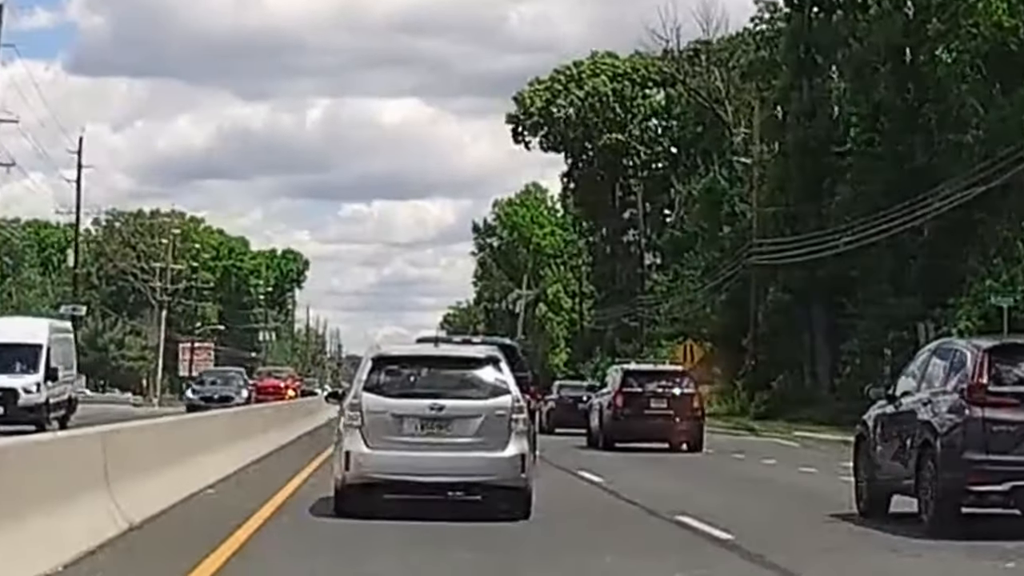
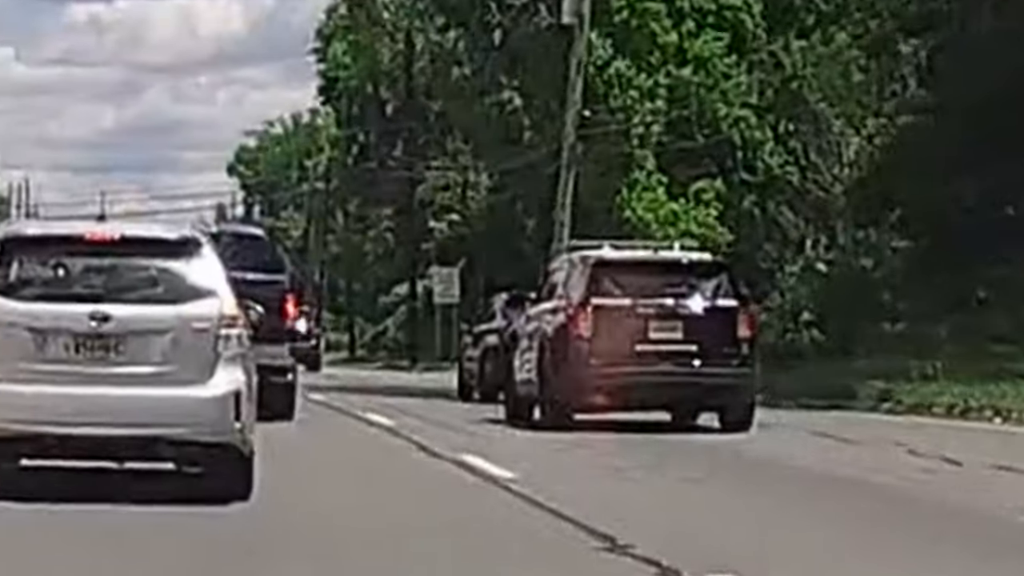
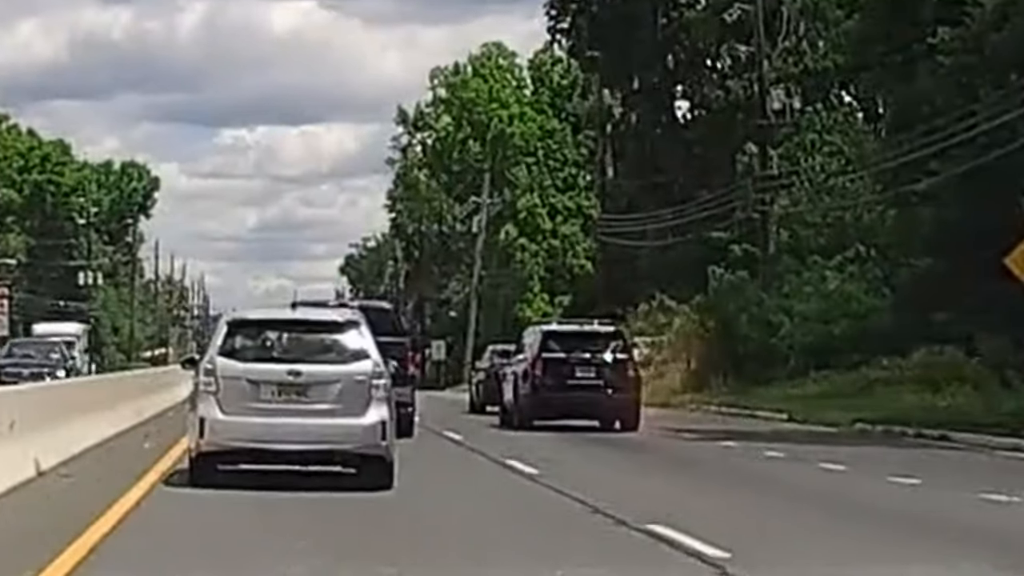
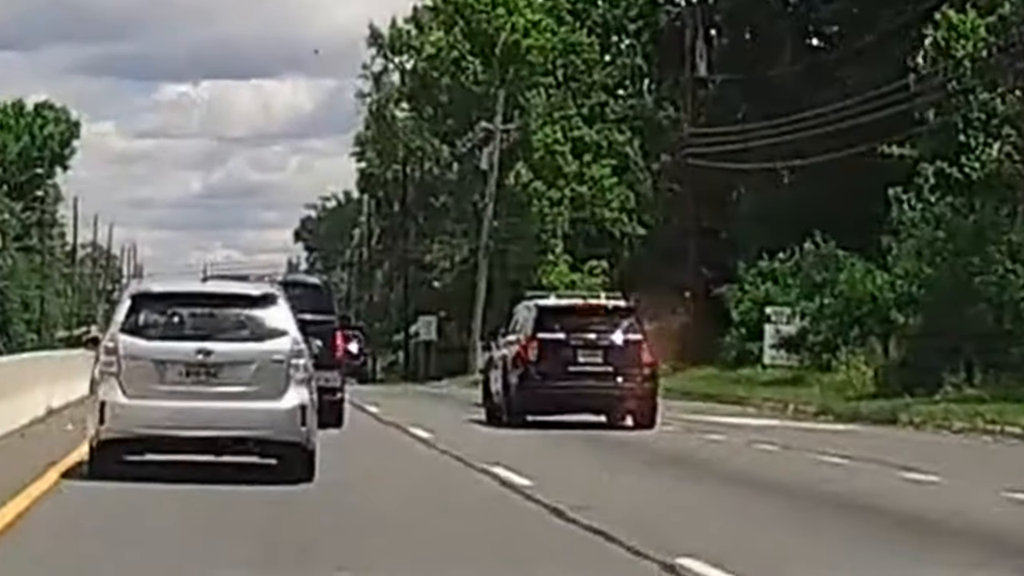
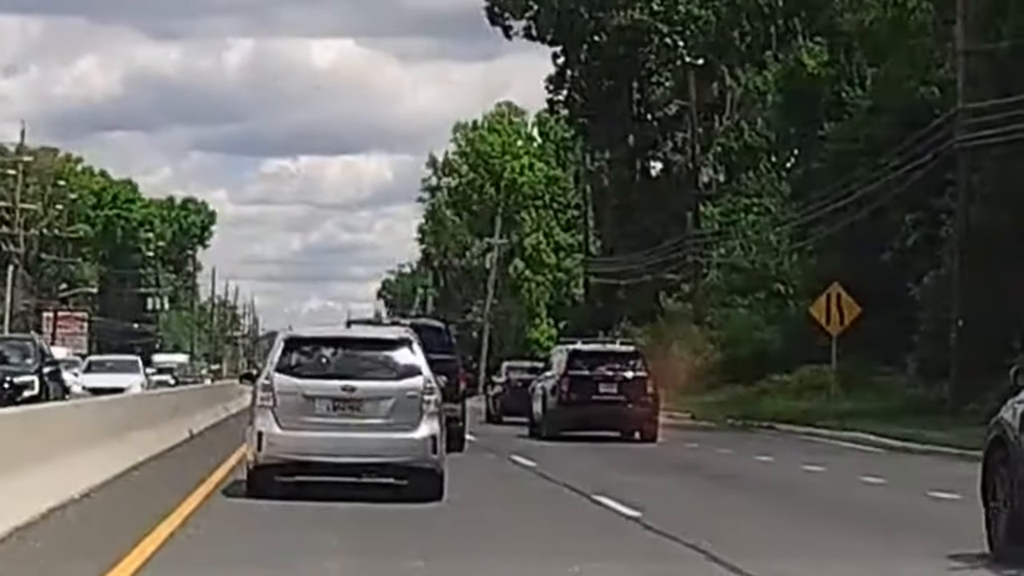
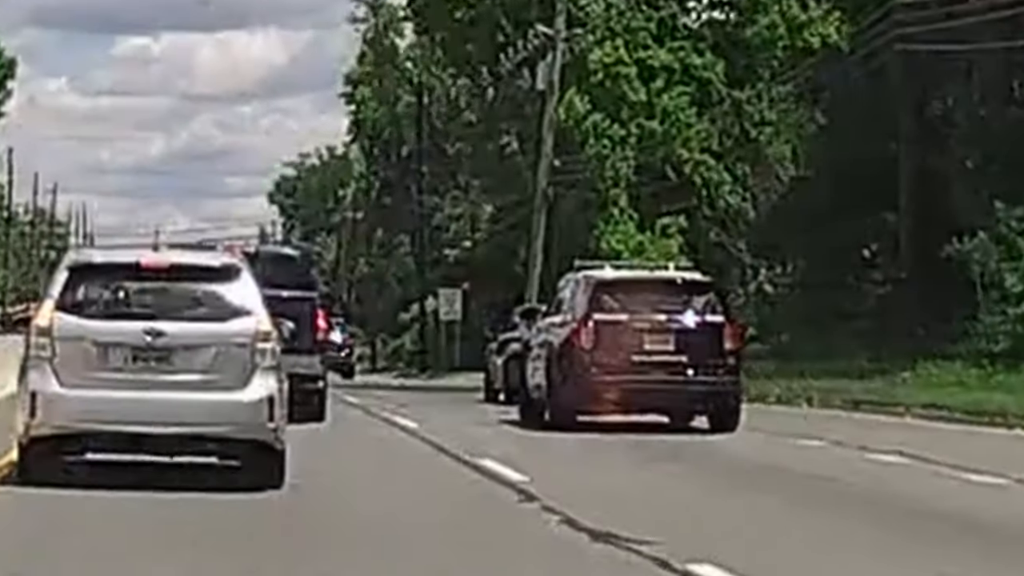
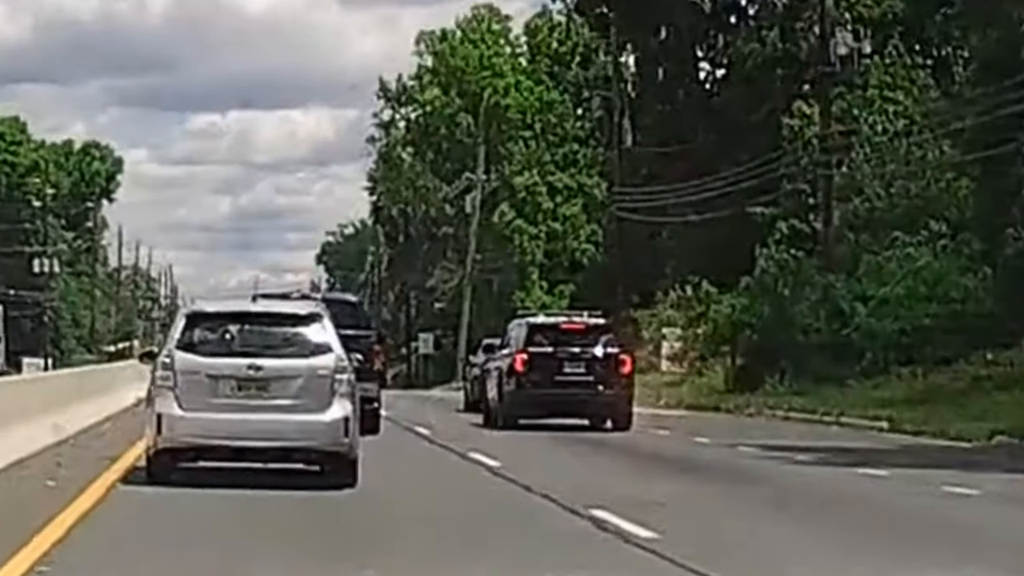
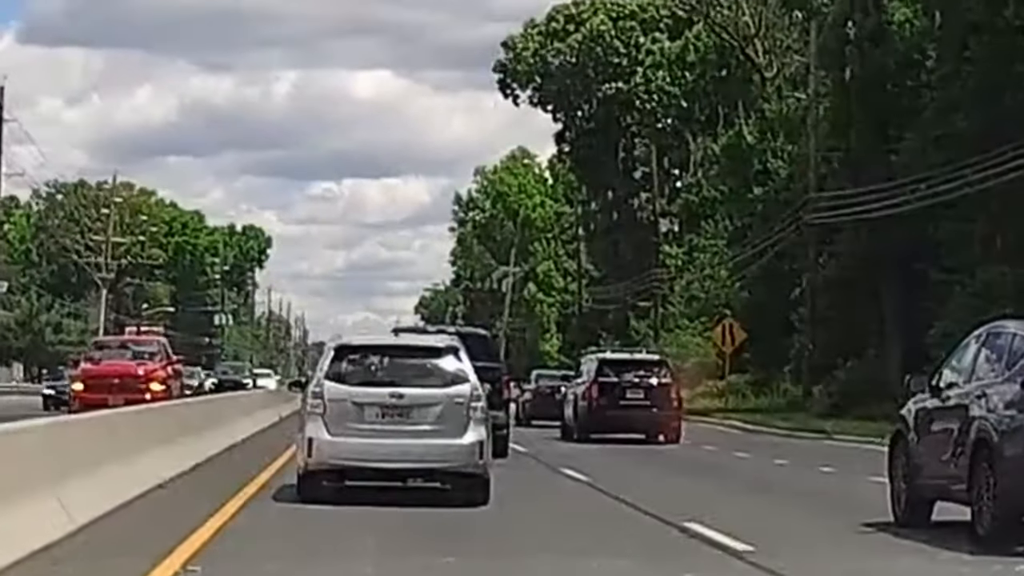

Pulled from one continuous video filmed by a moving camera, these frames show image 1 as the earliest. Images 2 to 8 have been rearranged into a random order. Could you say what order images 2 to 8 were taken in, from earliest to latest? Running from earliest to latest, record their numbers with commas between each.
8, 5, 3, 7, 4, 6, 2
